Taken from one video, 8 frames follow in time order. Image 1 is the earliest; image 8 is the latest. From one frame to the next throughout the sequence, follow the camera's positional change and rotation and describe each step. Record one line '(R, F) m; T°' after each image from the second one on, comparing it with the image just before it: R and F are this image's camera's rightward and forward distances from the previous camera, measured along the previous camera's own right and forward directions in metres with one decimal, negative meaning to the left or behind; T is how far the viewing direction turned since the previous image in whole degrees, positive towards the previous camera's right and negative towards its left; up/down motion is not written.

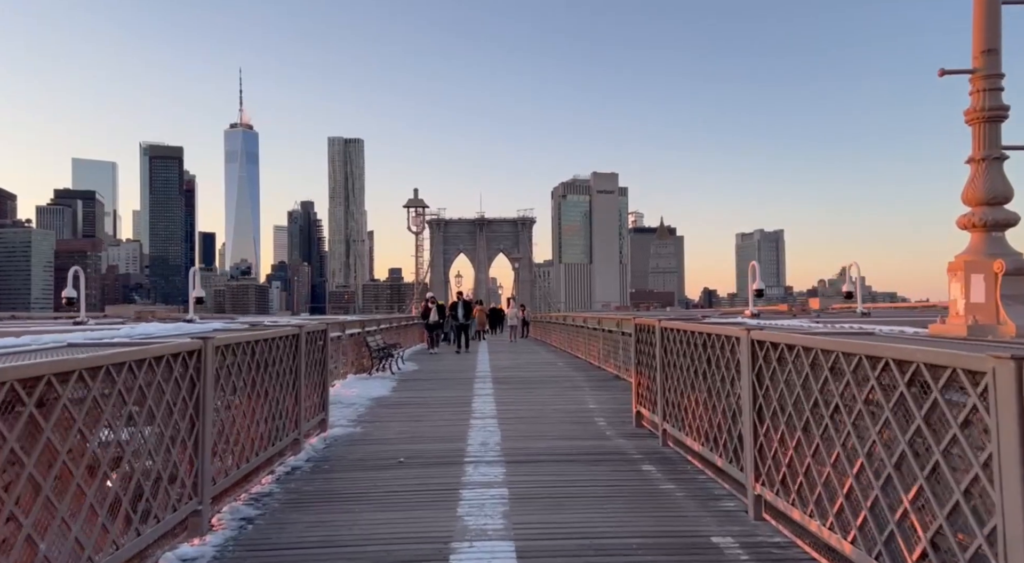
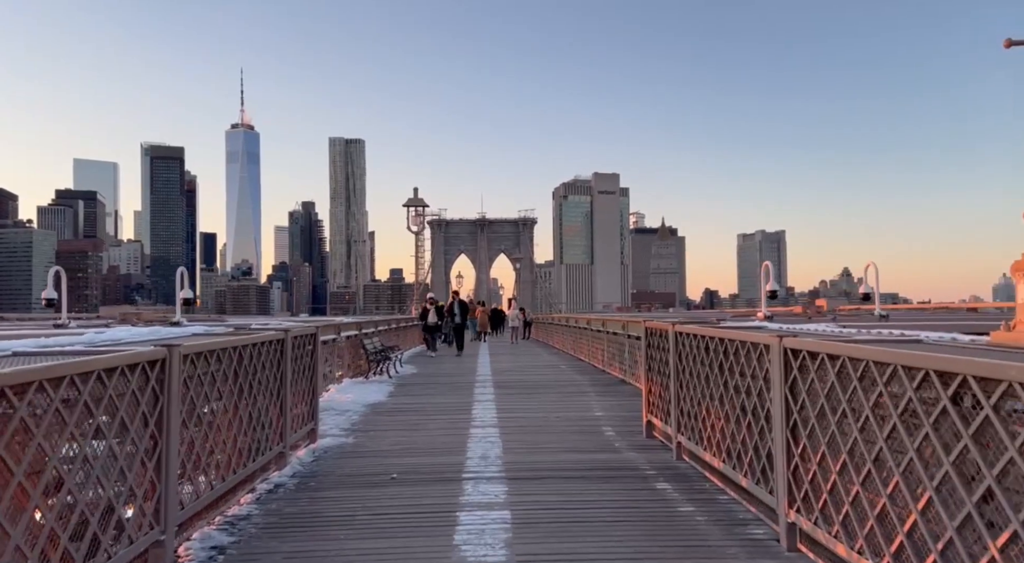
(0.0, +0.7) m; 0°
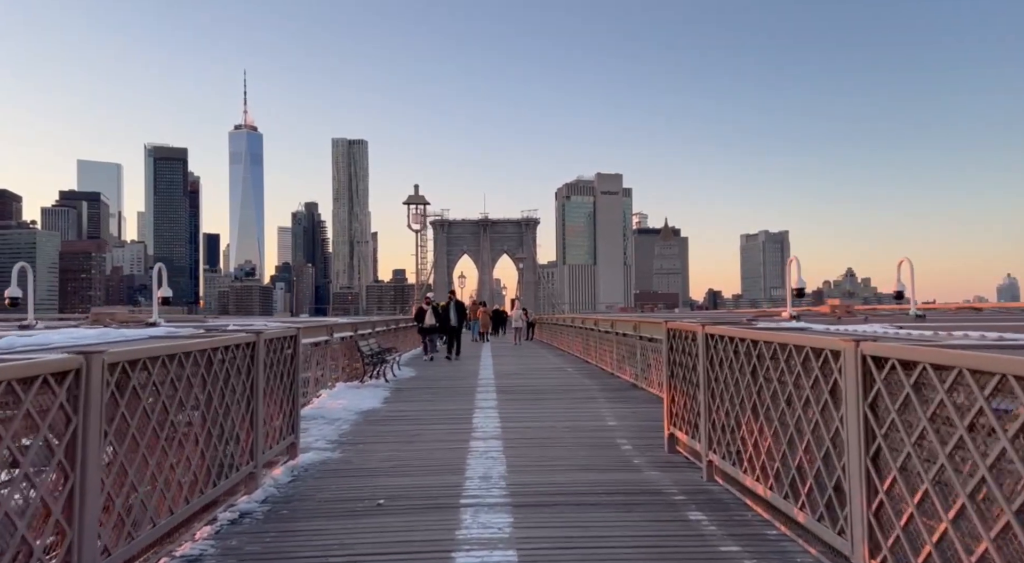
(0.0, +1.1) m; 0°
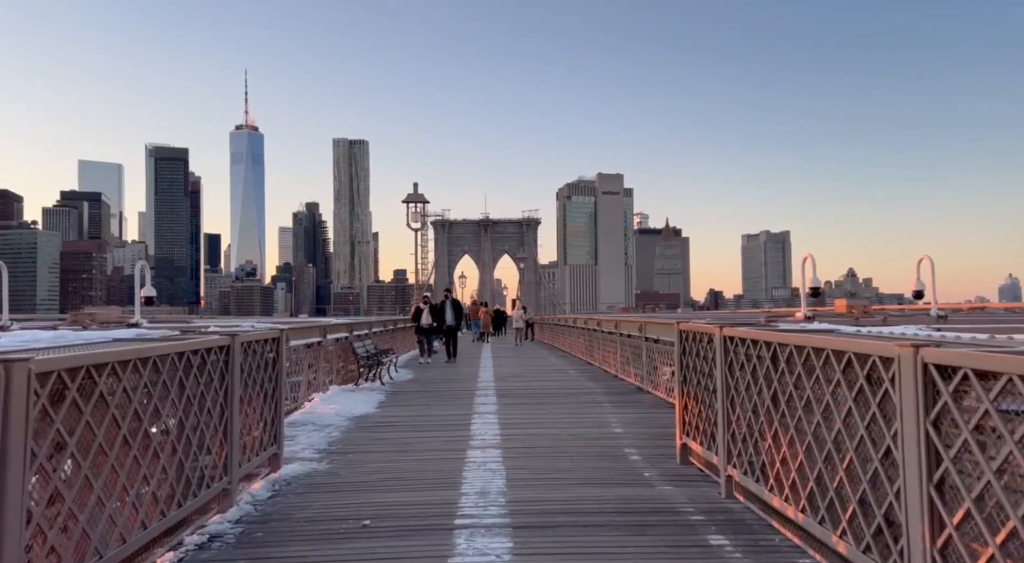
(0.0, +0.7) m; 0°
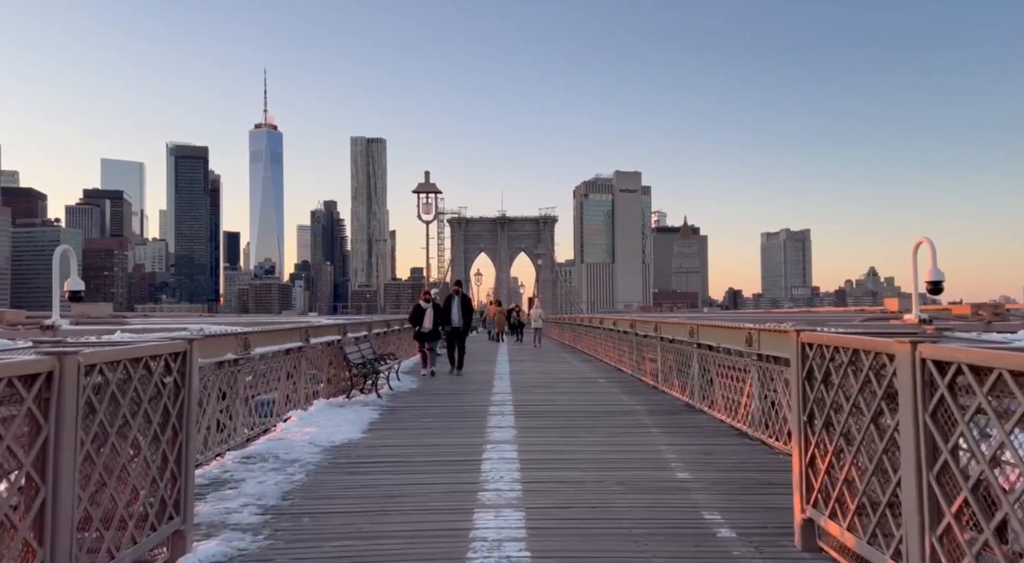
(0.0, +0.9) m; -1°
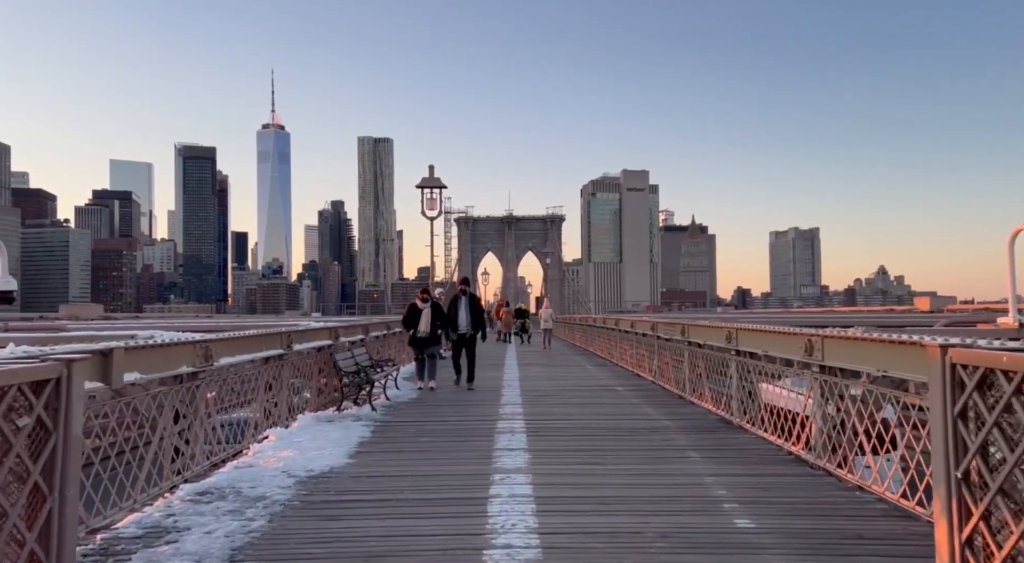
(0.0, +1.0) m; -1°
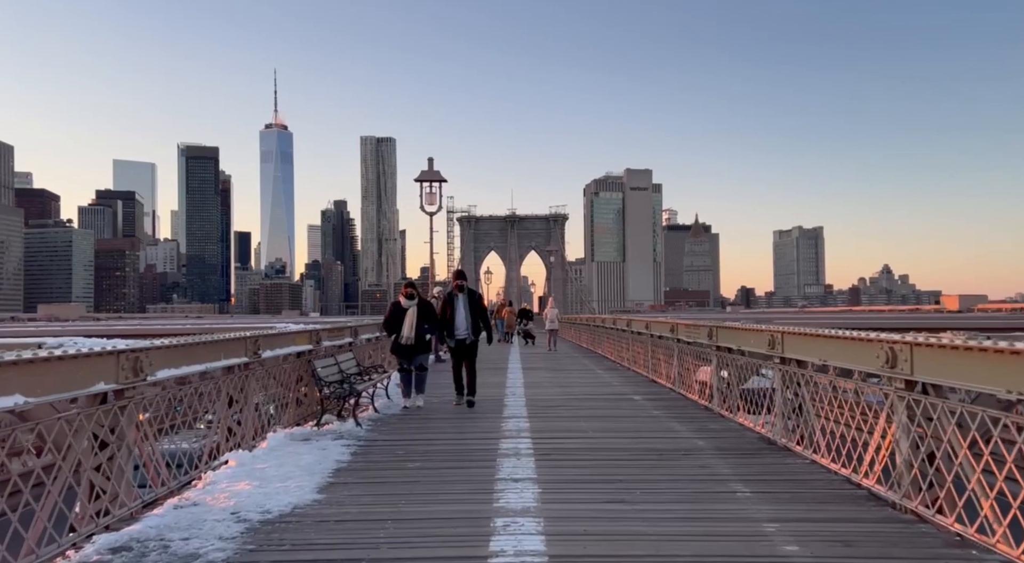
(0.0, +1.0) m; 0°
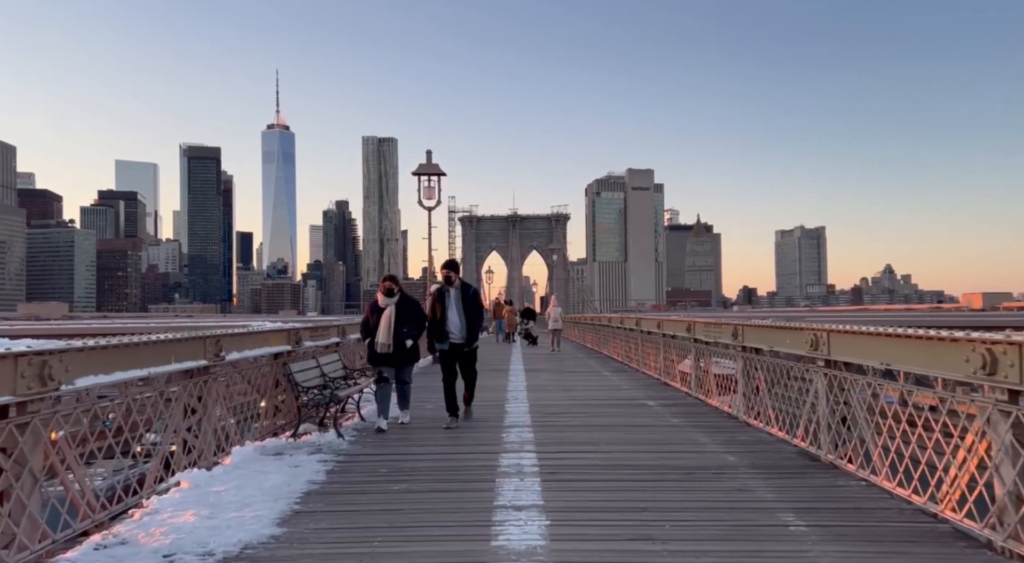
(0.0, +0.8) m; 0°
